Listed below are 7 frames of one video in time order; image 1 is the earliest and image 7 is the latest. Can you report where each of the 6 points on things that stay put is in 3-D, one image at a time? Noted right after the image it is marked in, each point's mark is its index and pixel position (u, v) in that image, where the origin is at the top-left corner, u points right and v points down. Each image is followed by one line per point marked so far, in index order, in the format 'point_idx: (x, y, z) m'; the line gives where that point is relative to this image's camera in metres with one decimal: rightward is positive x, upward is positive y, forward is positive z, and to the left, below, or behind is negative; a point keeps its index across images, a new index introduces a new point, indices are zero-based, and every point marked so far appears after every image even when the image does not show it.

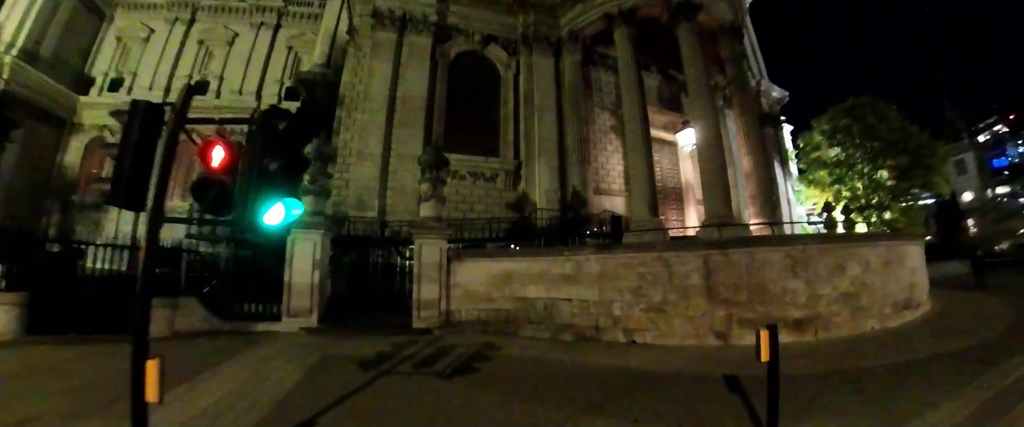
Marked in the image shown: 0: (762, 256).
0: (+4.6, -0.8, +7.9) m
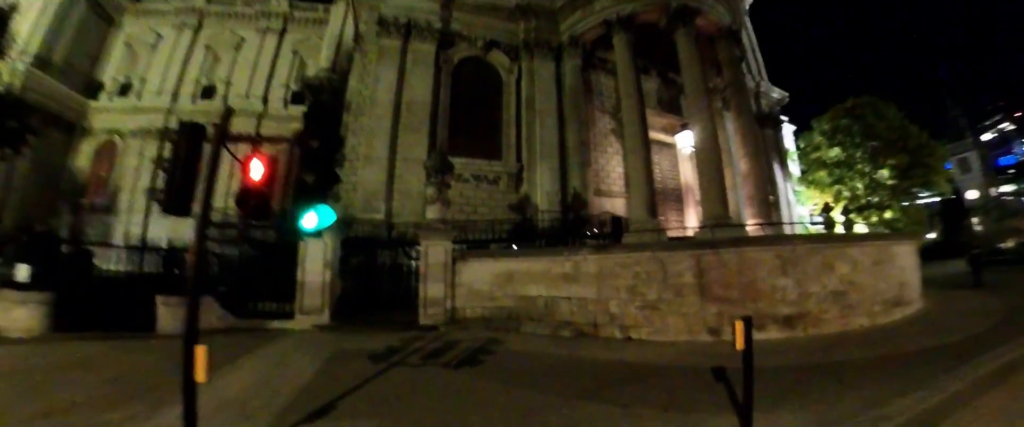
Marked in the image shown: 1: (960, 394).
0: (+4.6, -0.8, +8.2) m
1: (+5.3, -2.2, +5.1) m
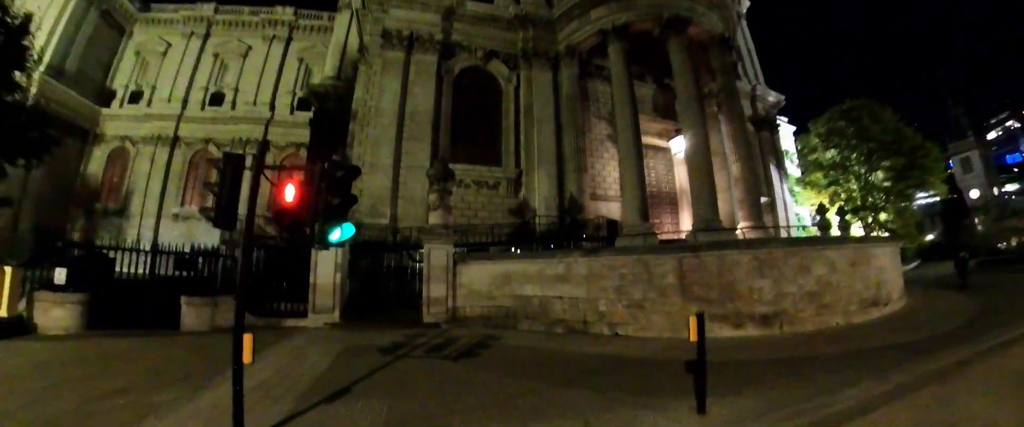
0: (+4.5, -0.9, +8.9) m
1: (+5.2, -2.3, +5.7) m
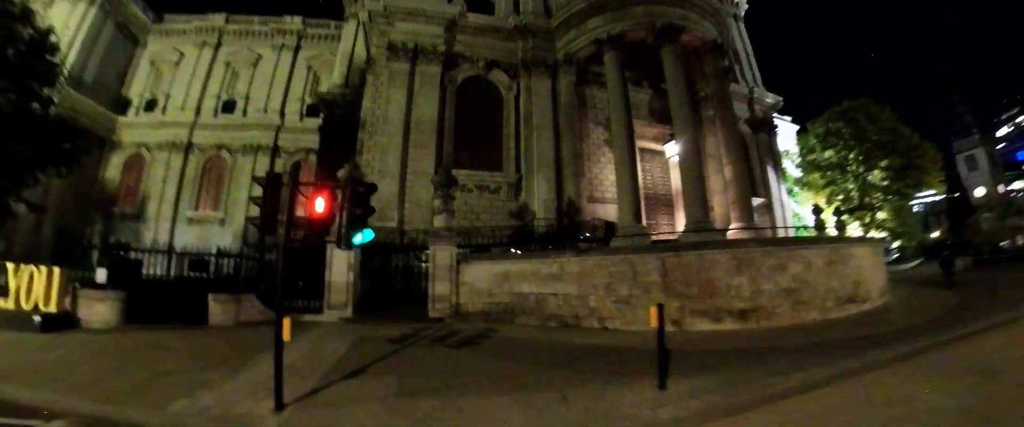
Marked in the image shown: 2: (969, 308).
0: (+4.5, -1.0, +9.6) m
1: (+5.1, -2.3, +6.5) m
2: (+12.7, -2.6, +11.7) m
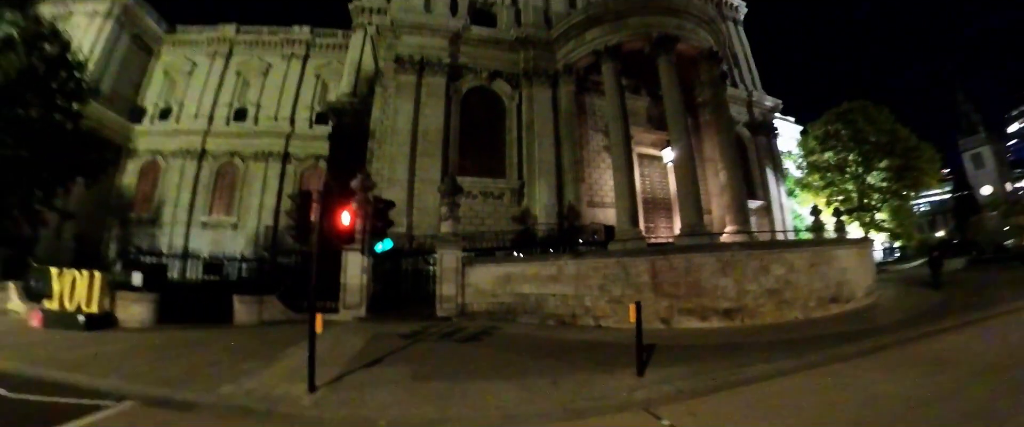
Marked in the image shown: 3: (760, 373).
0: (+4.5, -1.1, +10.3) m
1: (+5.1, -2.4, +7.2) m
2: (+12.7, -2.7, +12.3) m
3: (+3.6, -2.3, +6.3) m
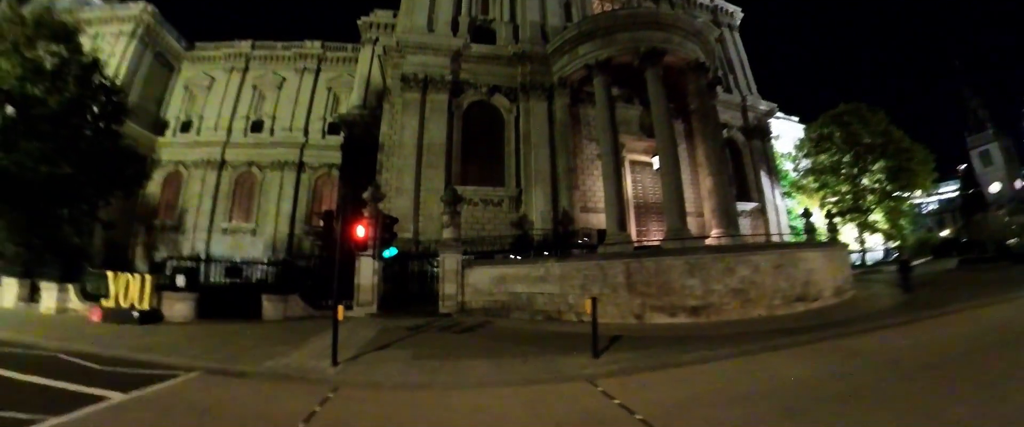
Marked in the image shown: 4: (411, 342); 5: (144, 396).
0: (+4.3, -1.3, +11.6) m
1: (+4.8, -2.6, +8.5) m
2: (+12.5, -2.8, +13.5) m
3: (+3.3, -2.5, +7.6) m
4: (-1.9, -2.5, +8.2) m
5: (-5.0, -2.5, +5.9) m
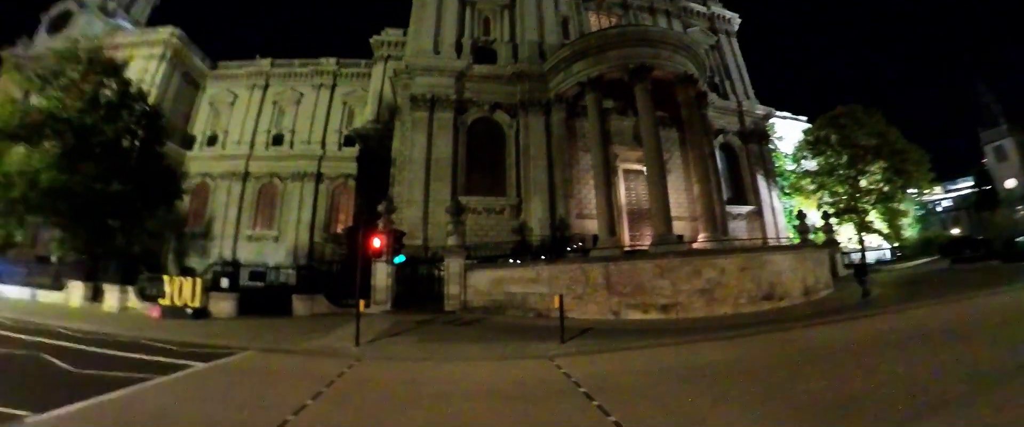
0: (+4.1, -1.6, +13.3) m
1: (+4.6, -2.8, +10.1) m
2: (+12.4, -3.0, +14.9) m
3: (+3.1, -2.8, +9.3) m
4: (-2.2, -2.8, +10.0) m
5: (-5.4, -2.8, +7.8) m
